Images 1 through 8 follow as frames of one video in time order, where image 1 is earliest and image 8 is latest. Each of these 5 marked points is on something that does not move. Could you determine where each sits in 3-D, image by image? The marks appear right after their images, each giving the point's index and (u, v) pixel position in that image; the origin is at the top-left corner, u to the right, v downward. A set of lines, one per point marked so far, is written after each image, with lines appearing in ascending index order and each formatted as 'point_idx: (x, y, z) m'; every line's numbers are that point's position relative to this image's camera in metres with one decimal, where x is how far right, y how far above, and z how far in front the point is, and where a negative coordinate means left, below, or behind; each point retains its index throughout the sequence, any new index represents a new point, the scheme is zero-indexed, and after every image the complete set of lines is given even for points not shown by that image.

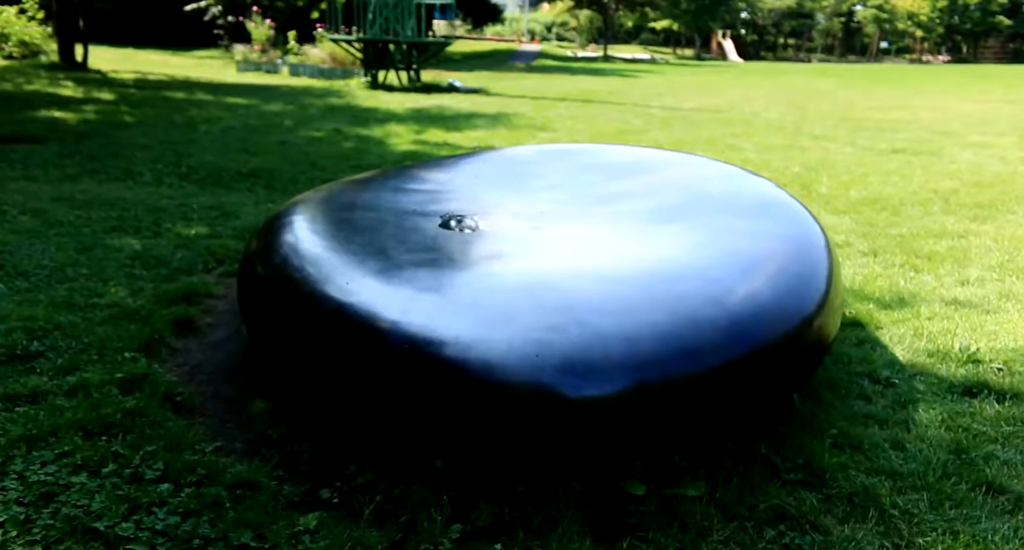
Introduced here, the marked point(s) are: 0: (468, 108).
0: (-0.5, +1.8, +8.9) m
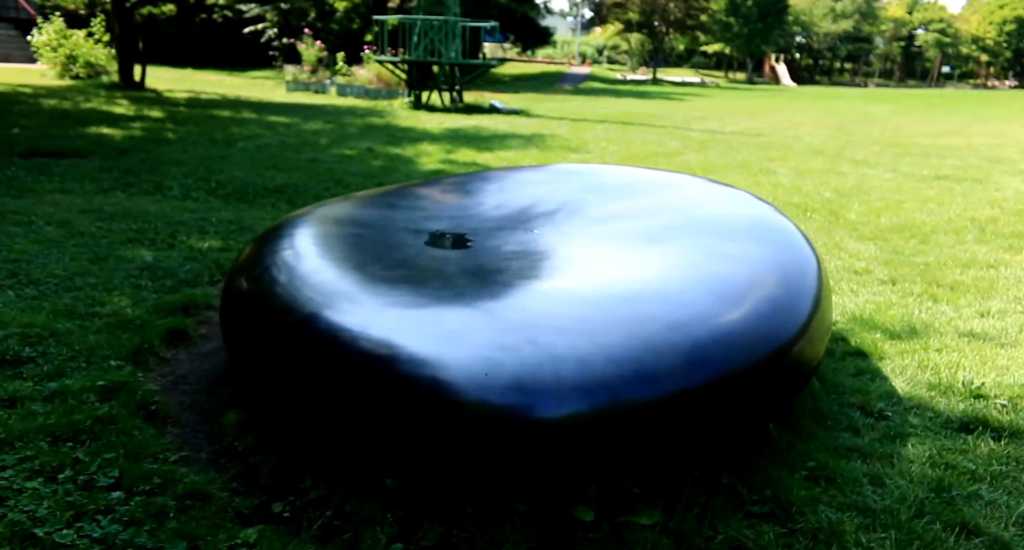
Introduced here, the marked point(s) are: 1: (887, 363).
0: (-0.1, +1.5, +9.0) m
1: (+1.5, -0.4, +3.4) m
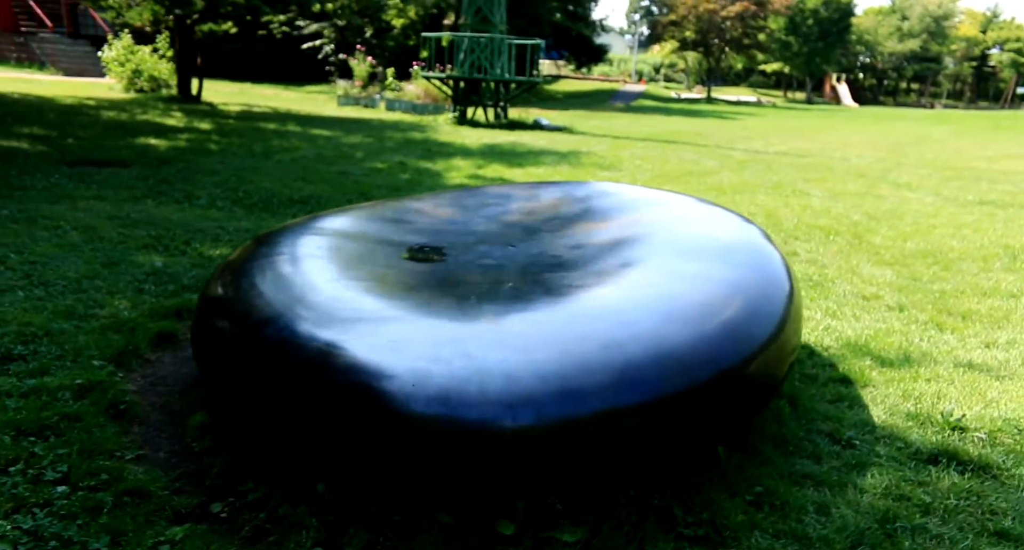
0: (+0.3, +1.4, +9.0) m
1: (+1.4, -0.5, +3.3) m
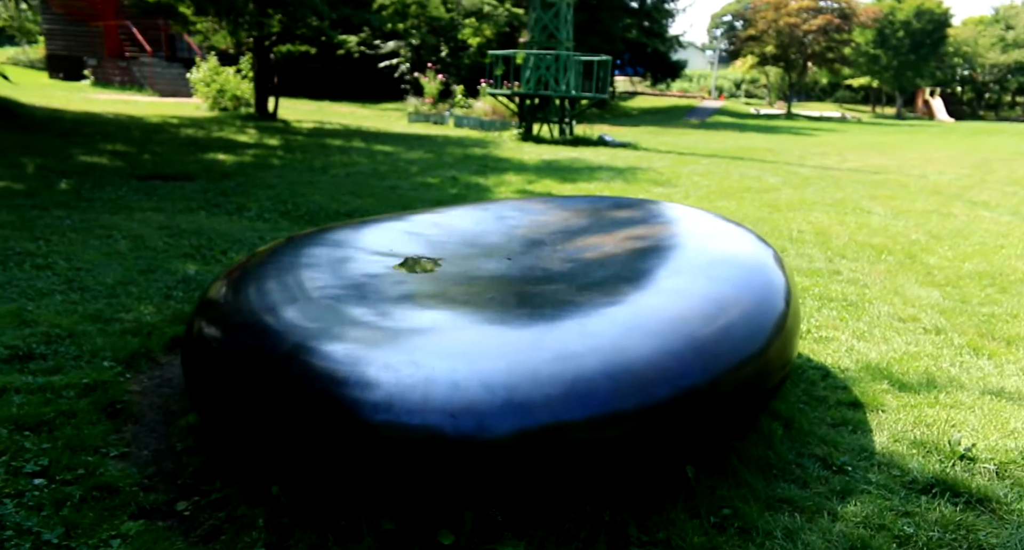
0: (+0.9, +1.2, +9.0) m
1: (+1.4, -0.5, +3.2) m
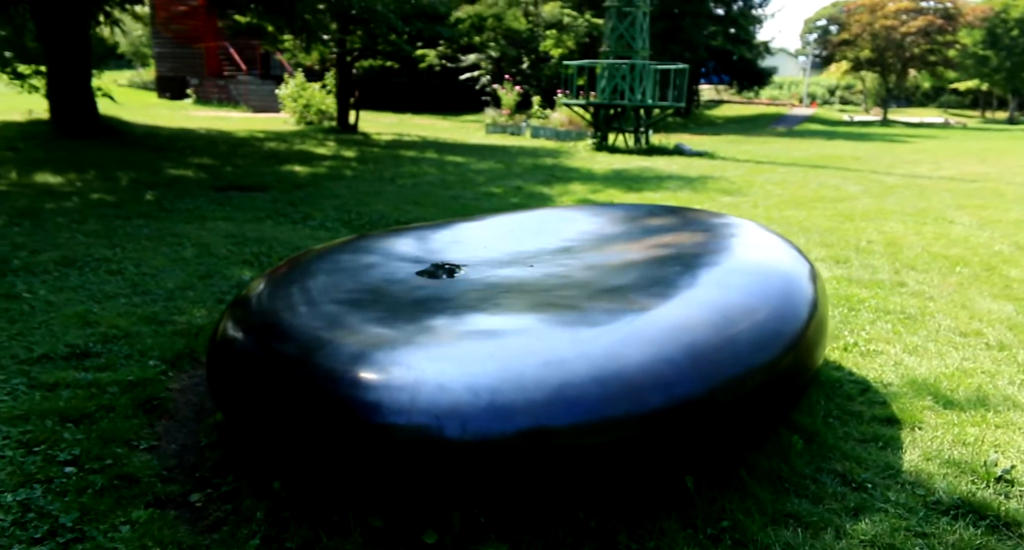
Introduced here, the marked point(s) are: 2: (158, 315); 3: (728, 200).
0: (+1.7, +1.1, +8.9) m
1: (+1.4, -0.6, +3.1) m
2: (-1.6, -0.2, +3.9) m
3: (+1.9, +0.6, +7.4) m
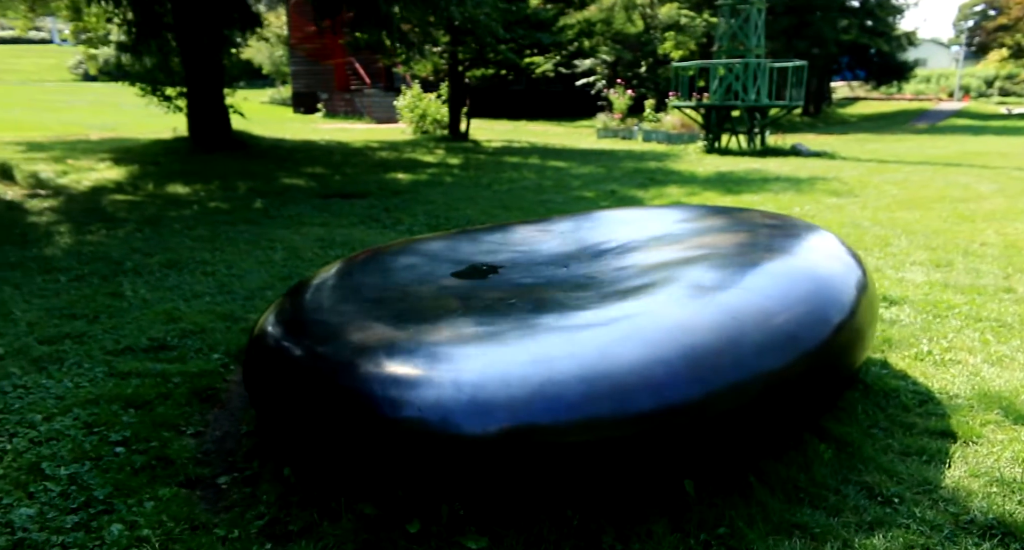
0: (+2.7, +1.0, +8.6) m
1: (+1.5, -0.6, +2.8) m
2: (-1.4, -0.2, +4.2) m
3: (+2.7, +0.6, +7.0) m
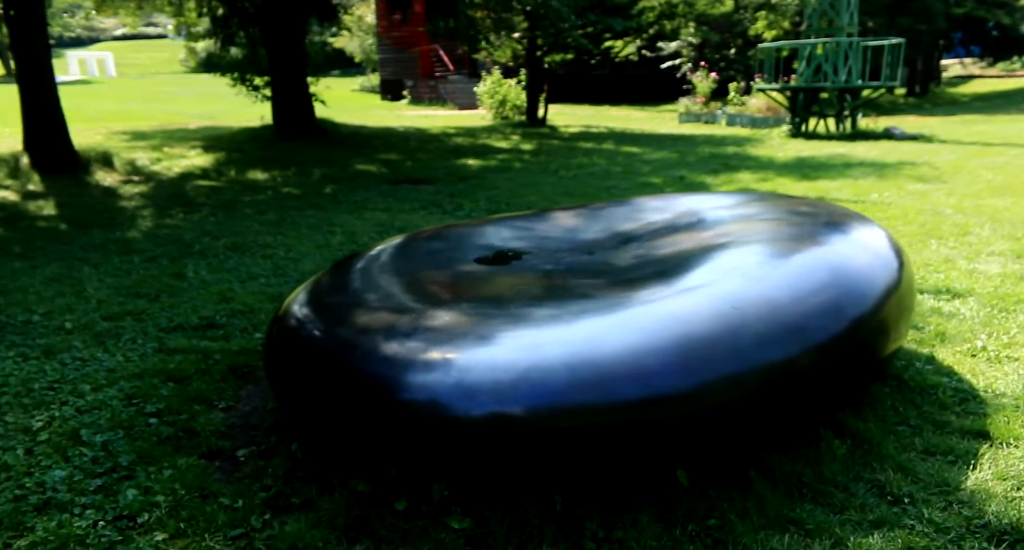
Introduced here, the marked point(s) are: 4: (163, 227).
0: (+3.4, +1.1, +8.2) m
1: (+1.5, -0.5, +2.7) m
2: (-1.2, -0.1, +4.4) m
3: (+3.2, +0.7, +6.7) m
4: (-2.3, +0.3, +5.7) m
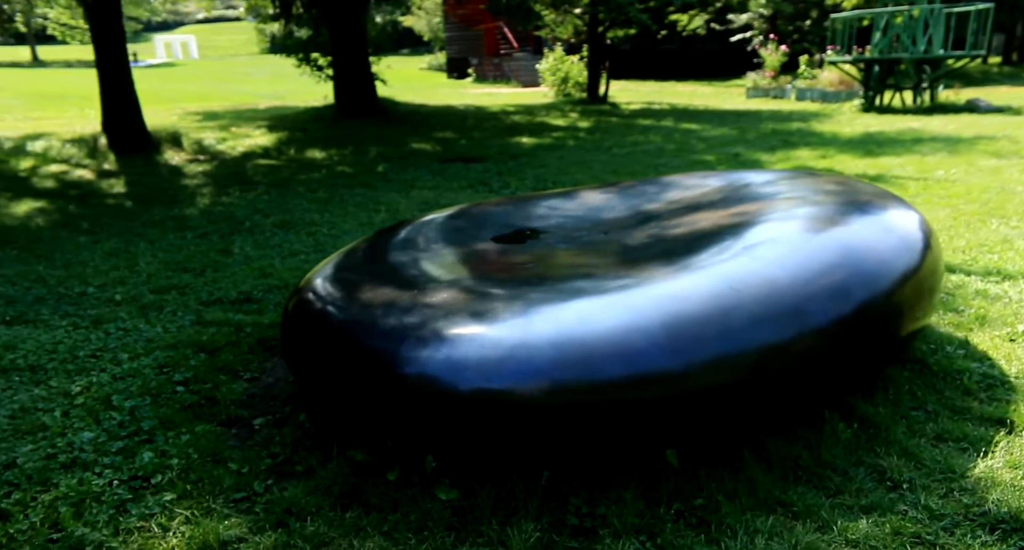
0: (+3.9, +1.3, +7.8) m
1: (+1.5, -0.5, +2.6) m
2: (-1.0, 0.0, +4.5) m
3: (+3.6, +0.8, +6.3) m
4: (-2.0, +0.5, +5.9) m
